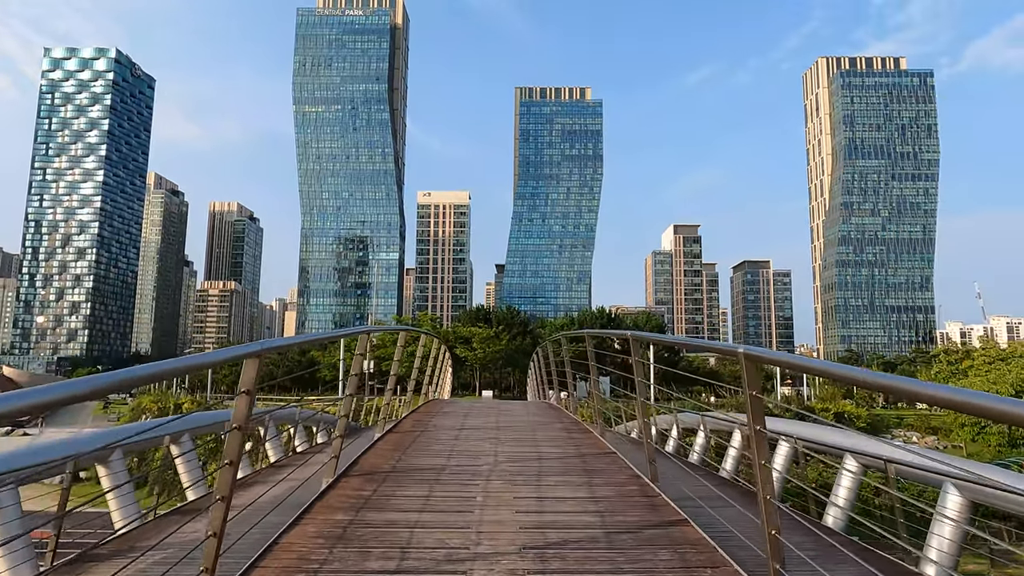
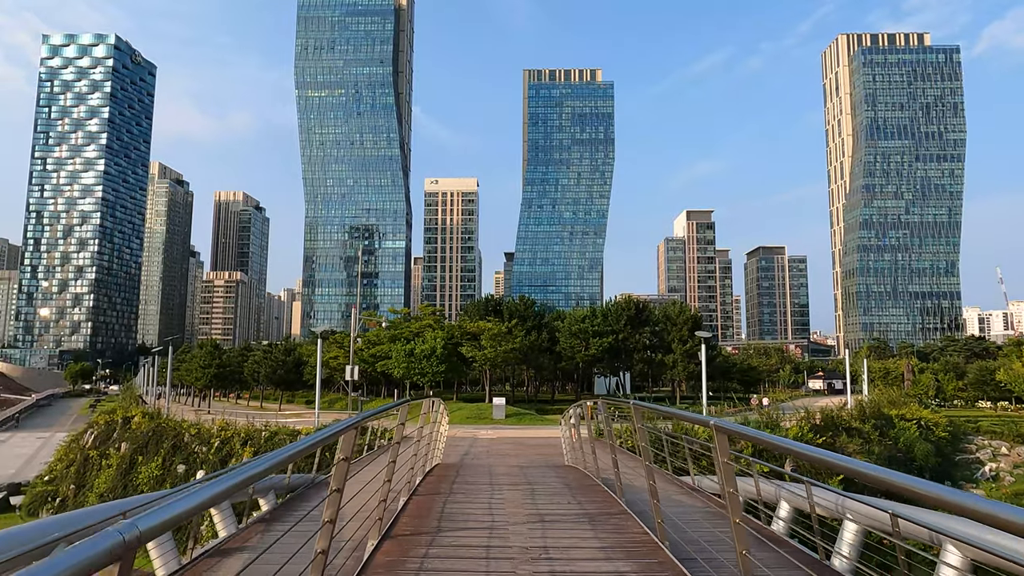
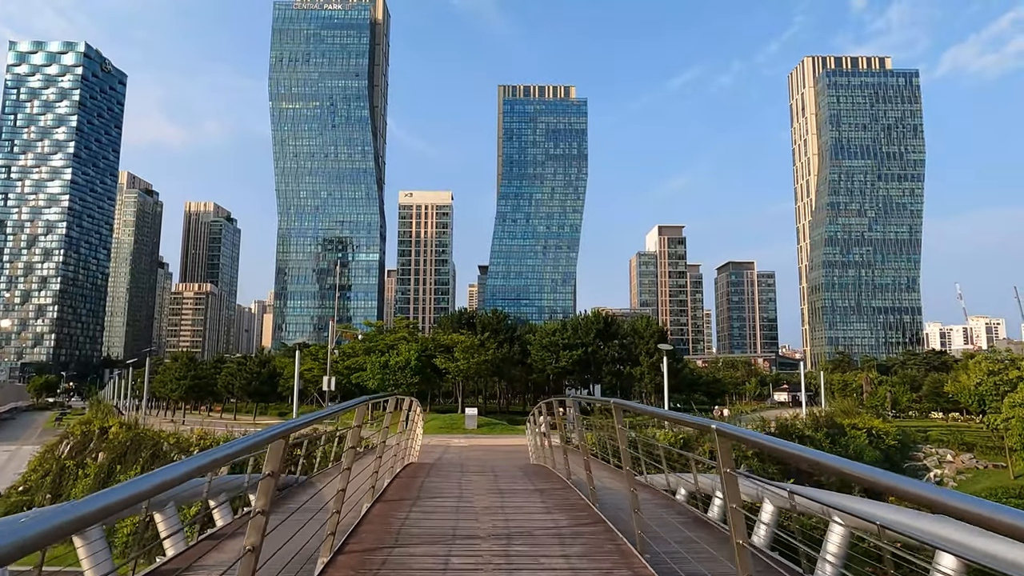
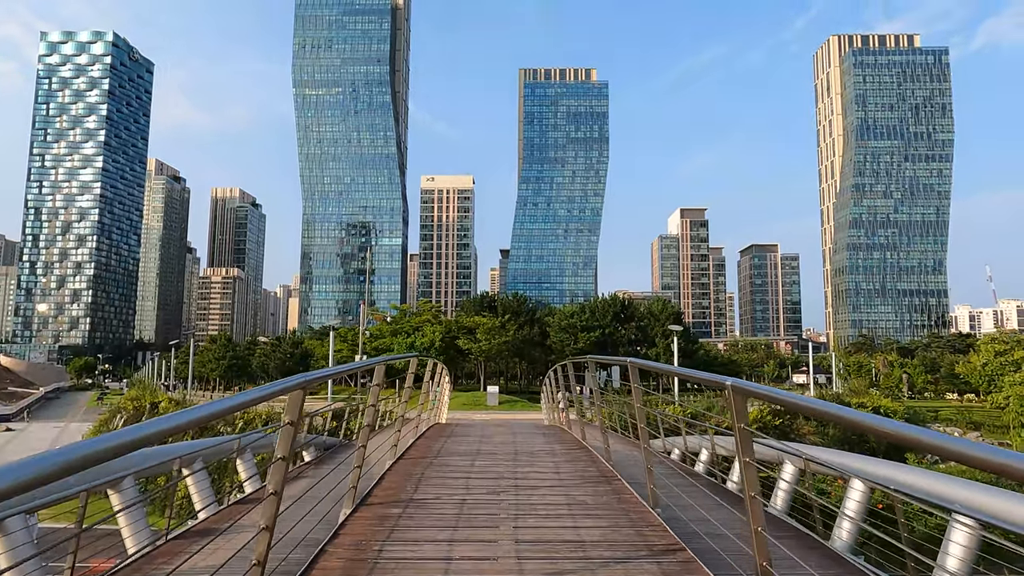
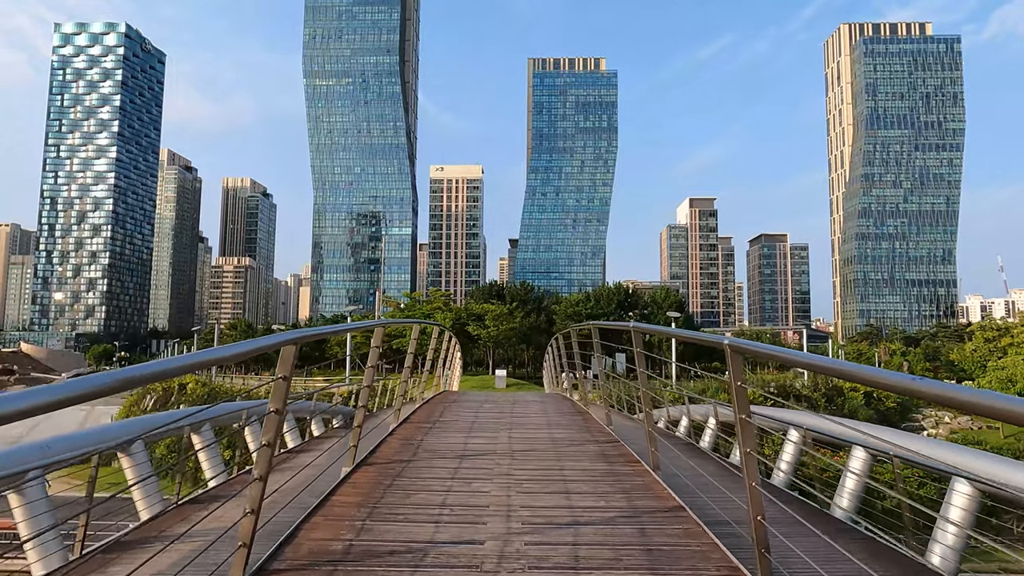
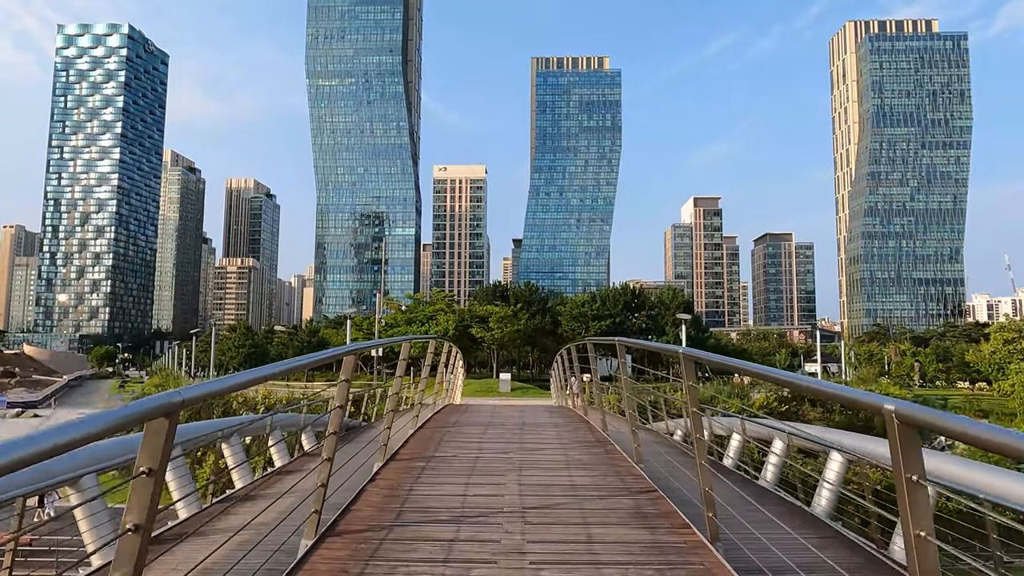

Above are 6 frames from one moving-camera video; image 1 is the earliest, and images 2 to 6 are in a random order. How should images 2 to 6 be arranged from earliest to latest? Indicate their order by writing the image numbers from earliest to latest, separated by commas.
5, 6, 4, 3, 2
